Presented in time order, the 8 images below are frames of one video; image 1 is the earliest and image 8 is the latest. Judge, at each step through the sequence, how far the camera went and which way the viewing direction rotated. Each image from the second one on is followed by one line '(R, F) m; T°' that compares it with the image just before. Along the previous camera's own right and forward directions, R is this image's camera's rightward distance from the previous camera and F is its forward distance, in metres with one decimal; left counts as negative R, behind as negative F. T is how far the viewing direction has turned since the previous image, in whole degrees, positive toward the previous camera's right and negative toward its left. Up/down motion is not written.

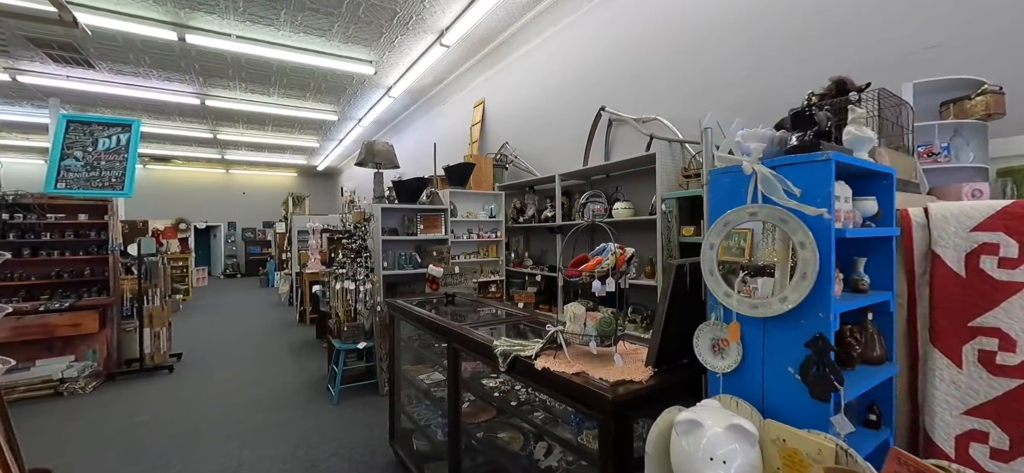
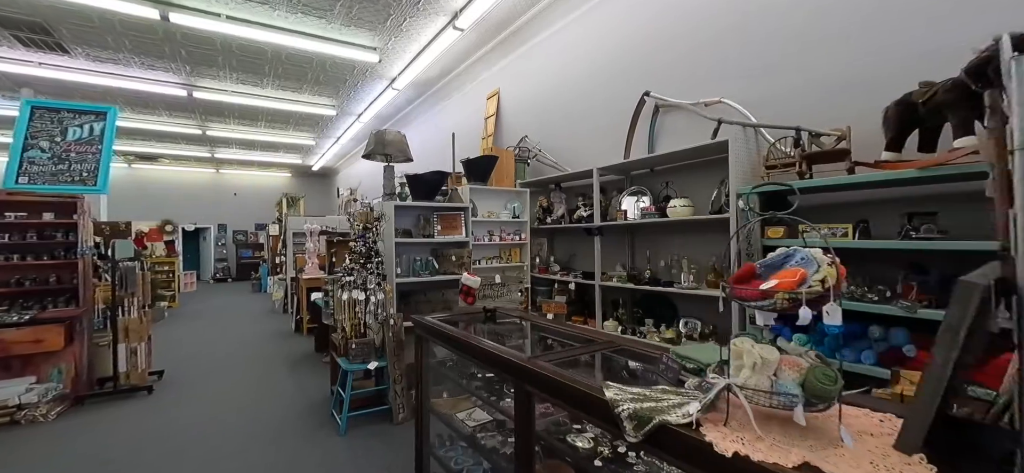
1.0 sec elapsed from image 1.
(-0.3, +0.5) m; +1°
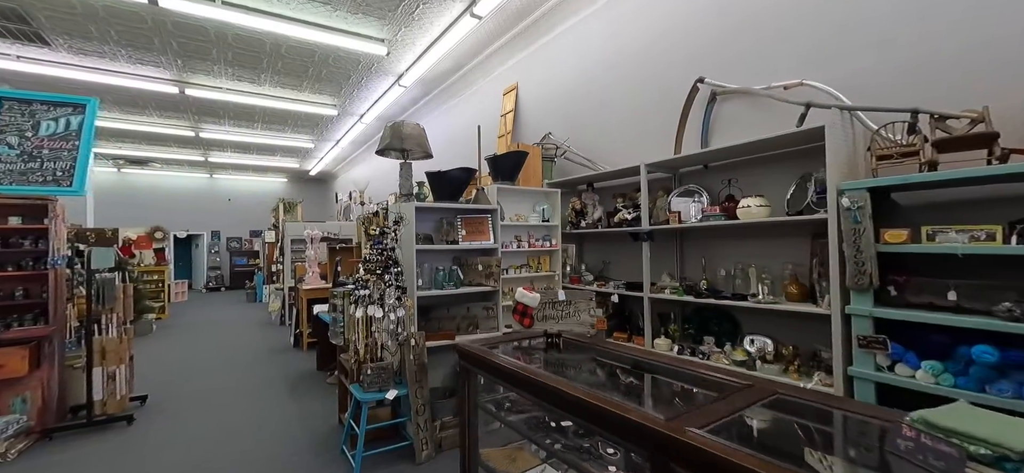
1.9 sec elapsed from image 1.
(-0.3, +0.4) m; +1°
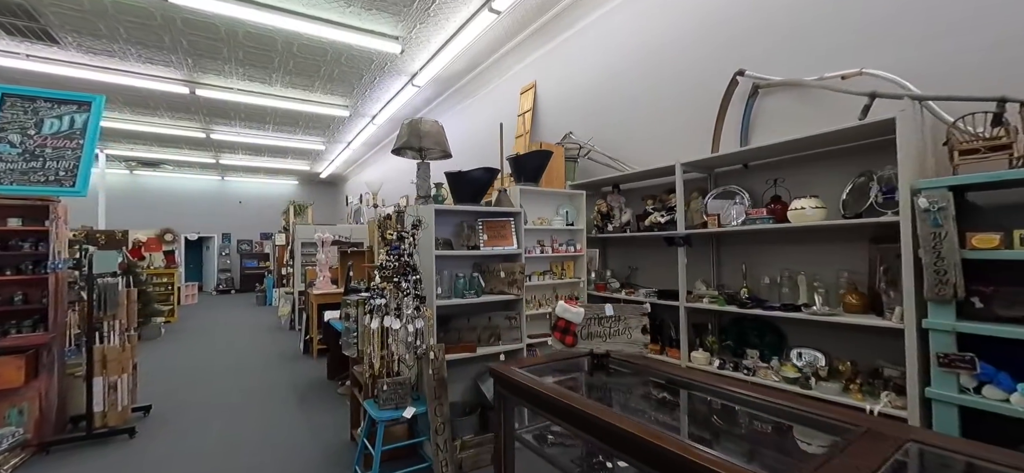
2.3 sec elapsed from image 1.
(-0.1, +0.2) m; -1°
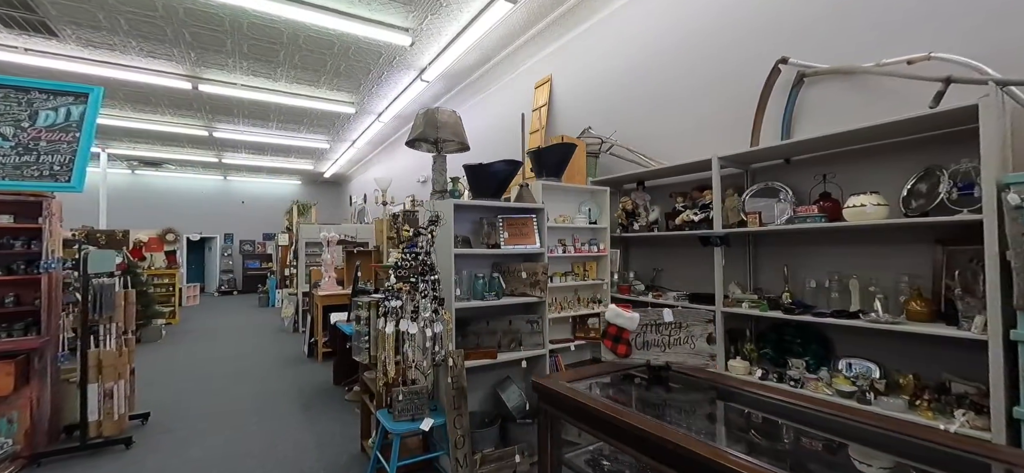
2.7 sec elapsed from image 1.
(-0.1, +0.2) m; 0°
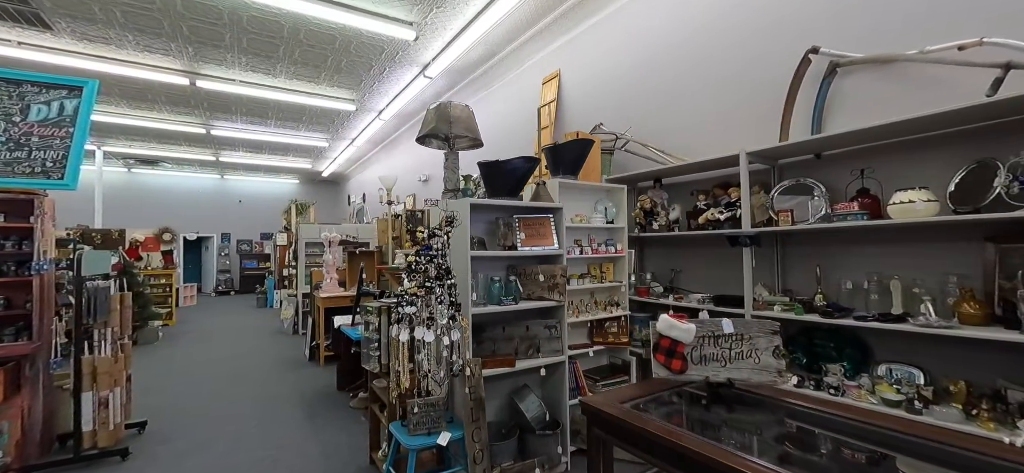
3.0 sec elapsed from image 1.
(-0.1, +0.1) m; 0°
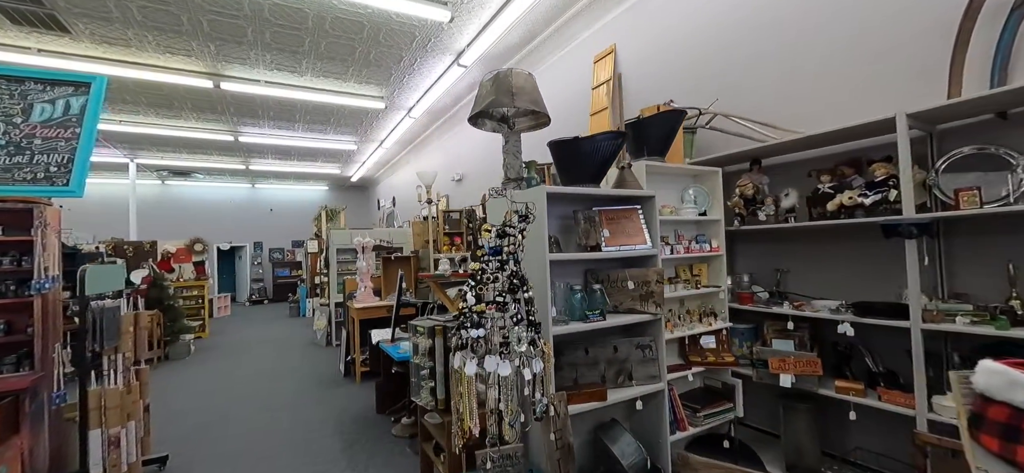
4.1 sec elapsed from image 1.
(-0.3, +0.5) m; -3°
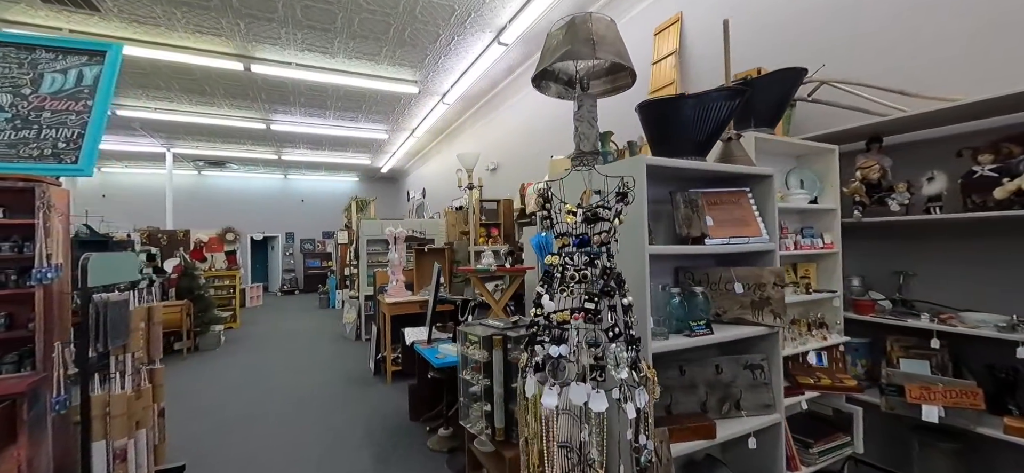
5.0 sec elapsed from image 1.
(-0.2, +0.4) m; -3°
